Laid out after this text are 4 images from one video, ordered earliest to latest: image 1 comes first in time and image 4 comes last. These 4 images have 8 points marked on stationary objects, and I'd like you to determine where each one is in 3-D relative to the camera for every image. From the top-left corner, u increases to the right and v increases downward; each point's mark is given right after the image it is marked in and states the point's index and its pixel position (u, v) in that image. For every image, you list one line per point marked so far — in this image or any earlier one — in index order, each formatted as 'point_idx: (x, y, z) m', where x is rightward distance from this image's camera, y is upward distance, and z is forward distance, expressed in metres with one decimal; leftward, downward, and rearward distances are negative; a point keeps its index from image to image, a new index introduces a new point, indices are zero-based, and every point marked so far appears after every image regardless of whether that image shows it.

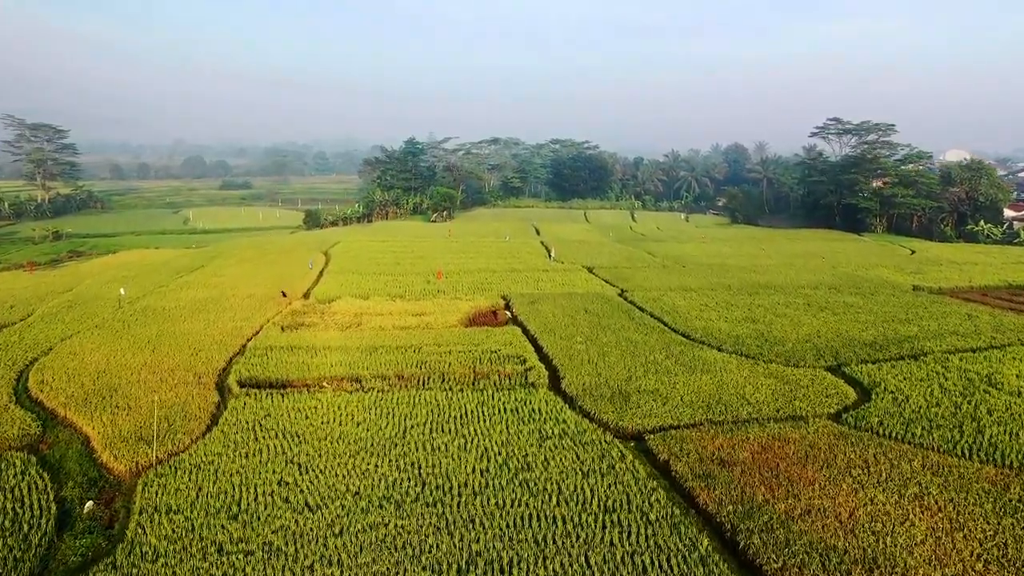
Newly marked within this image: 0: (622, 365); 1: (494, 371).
0: (+3.4, -2.4, +19.5) m
1: (-0.6, -2.6, +19.5) m
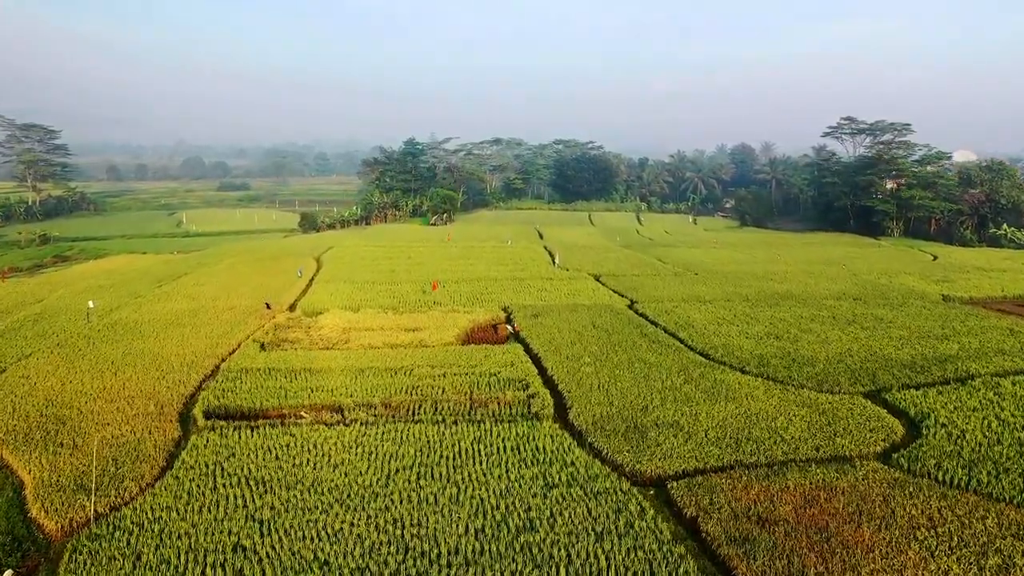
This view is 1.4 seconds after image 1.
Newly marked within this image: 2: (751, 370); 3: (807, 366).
0: (+3.4, -2.9, +17.4) m
1: (-0.5, -3.0, +17.4) m
2: (+7.3, -2.5, +19.5) m
3: (+9.2, -2.4, +19.8) m
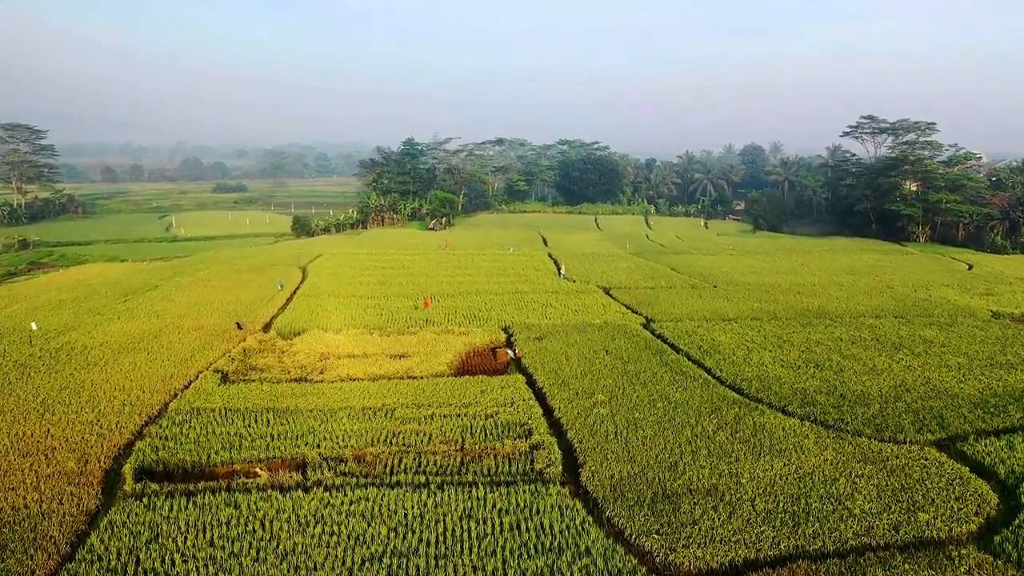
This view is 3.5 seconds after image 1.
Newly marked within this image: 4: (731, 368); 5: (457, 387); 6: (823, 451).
0: (+3.4, -3.5, +14.4) m
1: (-0.5, -3.7, +14.4) m
2: (+7.3, -3.2, +16.5) m
3: (+9.2, -3.1, +16.8) m
4: (+6.7, -2.5, +19.4) m
5: (-1.5, -2.8, +17.9) m
6: (+7.0, -3.7, +14.3) m
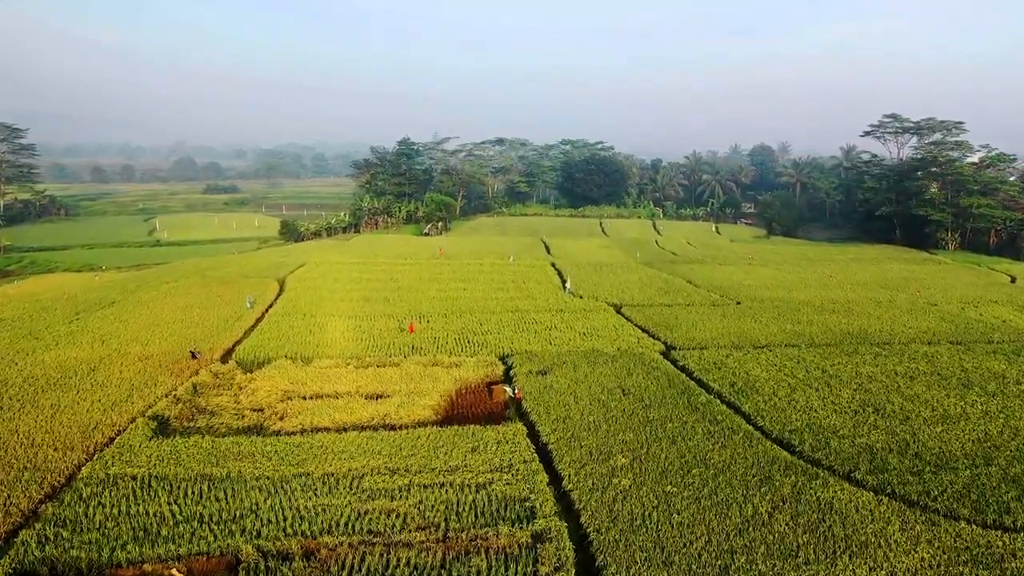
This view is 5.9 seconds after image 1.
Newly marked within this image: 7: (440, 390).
0: (+3.4, -4.3, +11.0) m
1: (-0.6, -4.5, +11.1) m
2: (+7.3, -4.0, +13.2) m
3: (+9.2, -3.9, +13.4) m
4: (+6.7, -3.2, +16.1) m
5: (-1.6, -3.5, +14.6) m
6: (+7.0, -4.4, +11.0) m
7: (-2.0, -2.9, +18.0) m
